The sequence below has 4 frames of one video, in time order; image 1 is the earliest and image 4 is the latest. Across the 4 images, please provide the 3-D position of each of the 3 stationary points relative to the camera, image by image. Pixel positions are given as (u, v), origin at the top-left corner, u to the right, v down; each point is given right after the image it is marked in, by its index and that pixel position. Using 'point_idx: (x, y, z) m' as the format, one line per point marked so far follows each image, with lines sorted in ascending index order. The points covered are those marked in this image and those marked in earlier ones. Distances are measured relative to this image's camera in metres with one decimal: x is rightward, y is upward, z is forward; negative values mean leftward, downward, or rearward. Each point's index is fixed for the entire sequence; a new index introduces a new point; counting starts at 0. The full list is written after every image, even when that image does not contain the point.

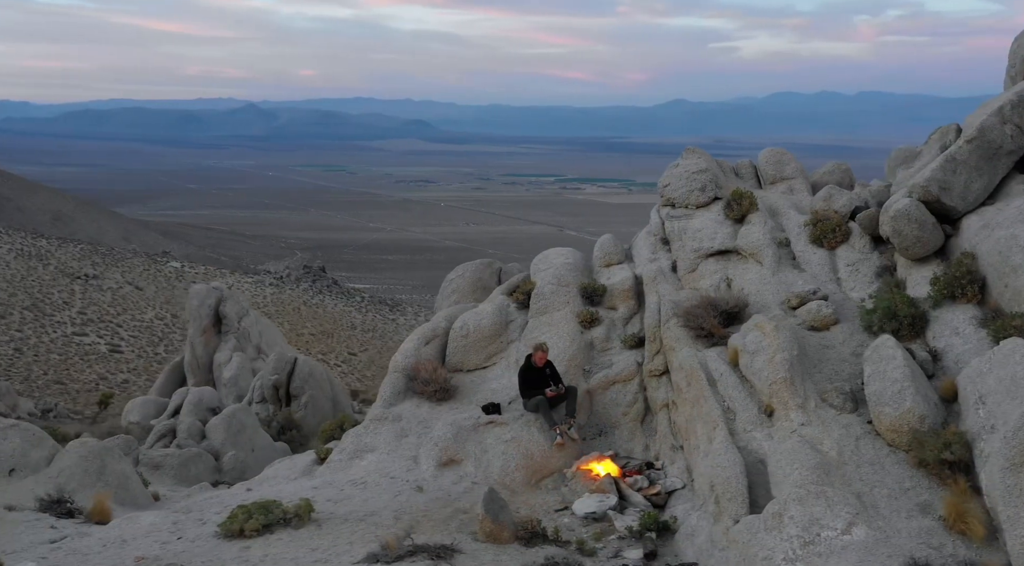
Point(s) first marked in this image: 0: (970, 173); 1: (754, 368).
0: (+8.2, +2.0, +17.7) m
1: (+3.8, -1.3, +15.5) m
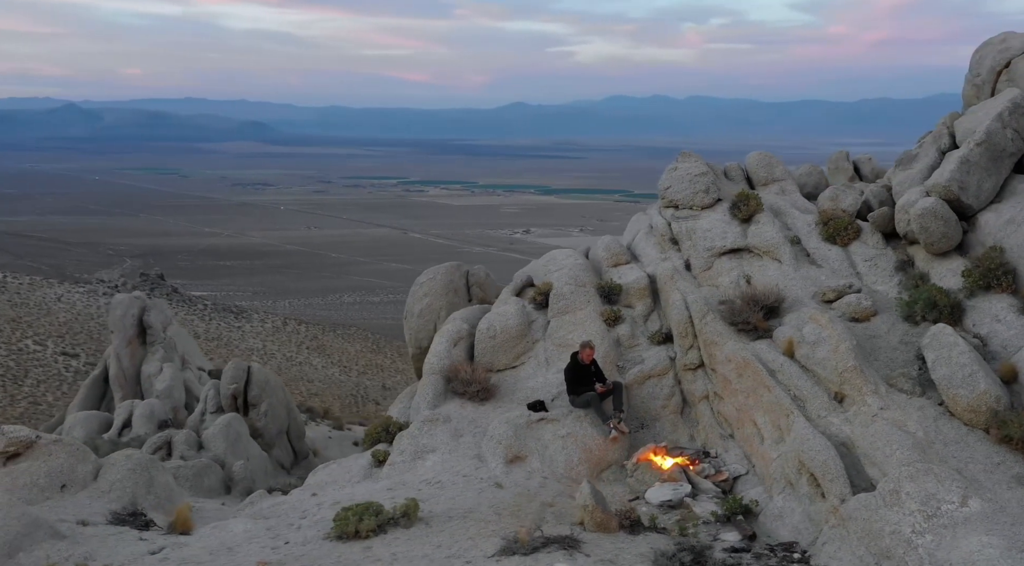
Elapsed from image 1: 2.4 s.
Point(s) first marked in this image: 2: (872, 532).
0: (+9.1, +2.1, +19.3) m
1: (+5.1, -1.2, +16.5) m
2: (+4.7, -3.2, +12.8) m
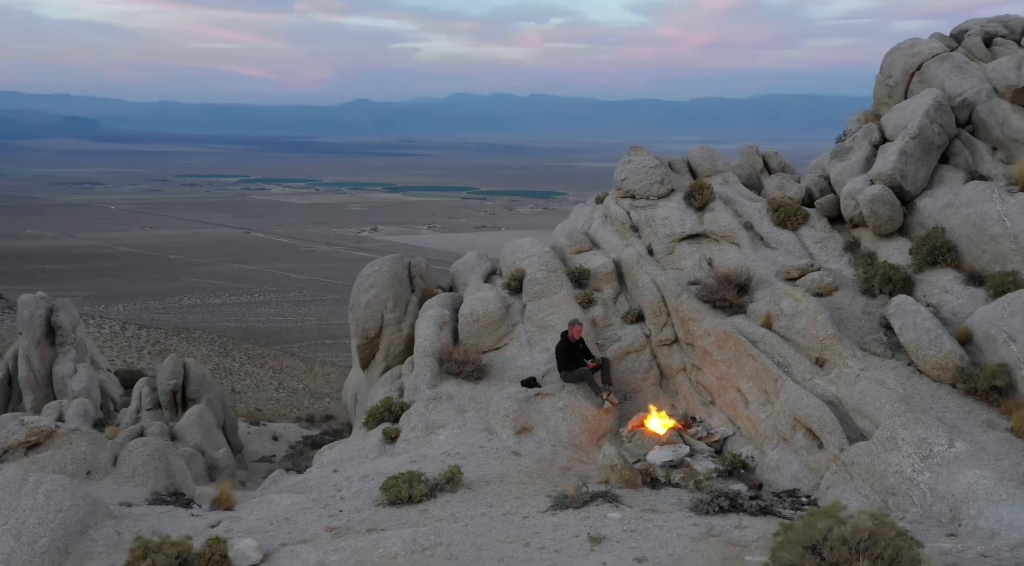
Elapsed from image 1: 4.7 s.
0: (+8.9, +2.6, +21.7) m
1: (+5.3, -0.8, +18.4) m
2: (+5.4, -2.8, +14.7) m
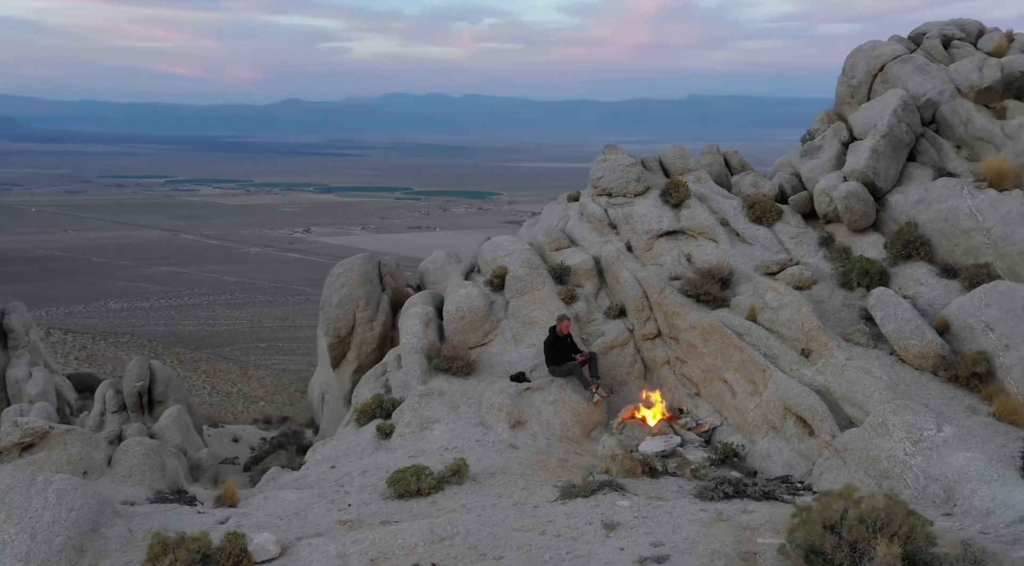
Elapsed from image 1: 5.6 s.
0: (+8.5, +2.8, +22.5) m
1: (+5.2, -0.7, +19.0) m
2: (+5.5, -2.7, +15.3) m
